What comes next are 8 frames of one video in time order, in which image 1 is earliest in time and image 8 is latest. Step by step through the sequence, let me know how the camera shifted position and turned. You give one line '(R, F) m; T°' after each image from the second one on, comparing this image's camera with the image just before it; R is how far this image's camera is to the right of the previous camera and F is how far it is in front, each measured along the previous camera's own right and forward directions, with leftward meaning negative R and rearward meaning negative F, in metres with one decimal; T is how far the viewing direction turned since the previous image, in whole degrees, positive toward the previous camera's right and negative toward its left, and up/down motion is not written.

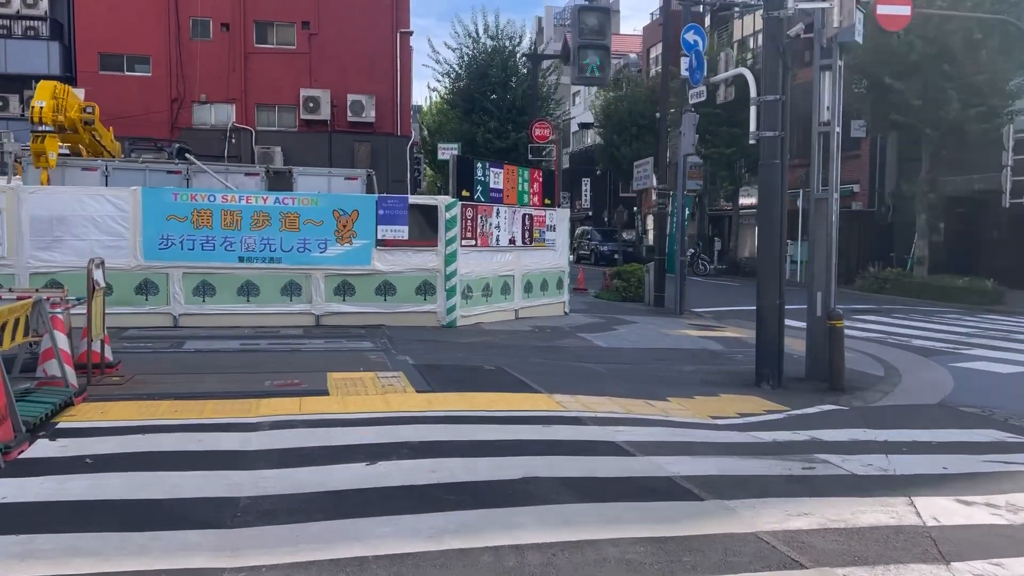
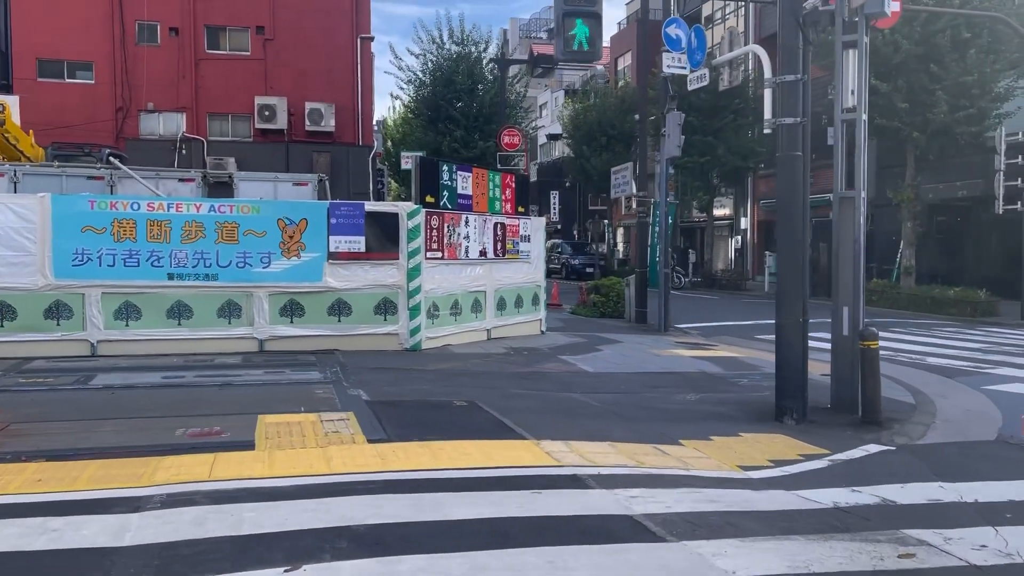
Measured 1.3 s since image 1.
(-0.1, +1.9) m; +2°
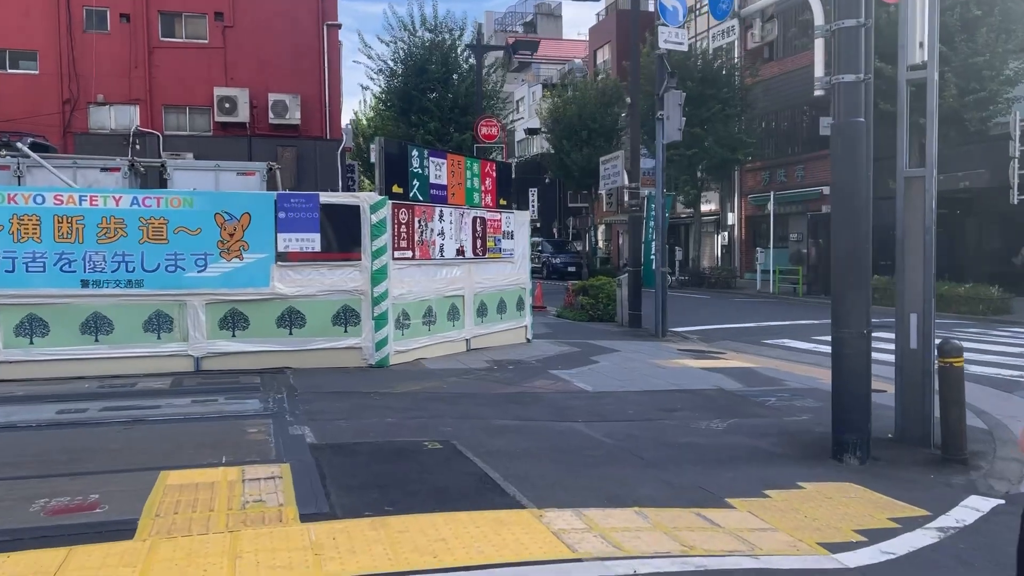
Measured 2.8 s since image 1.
(-0.1, +2.1) m; +2°
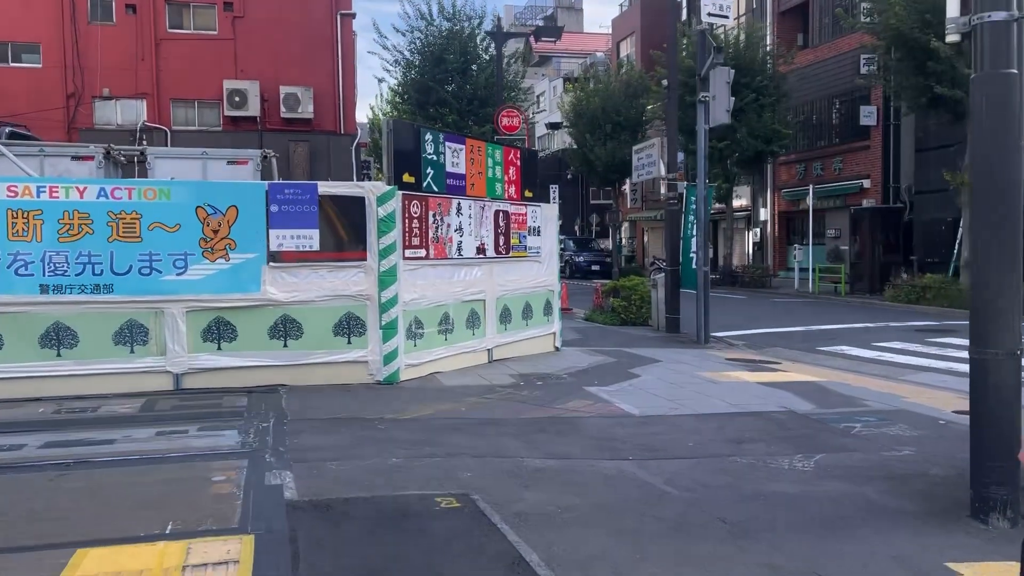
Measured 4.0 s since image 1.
(-0.1, +1.7) m; -1°
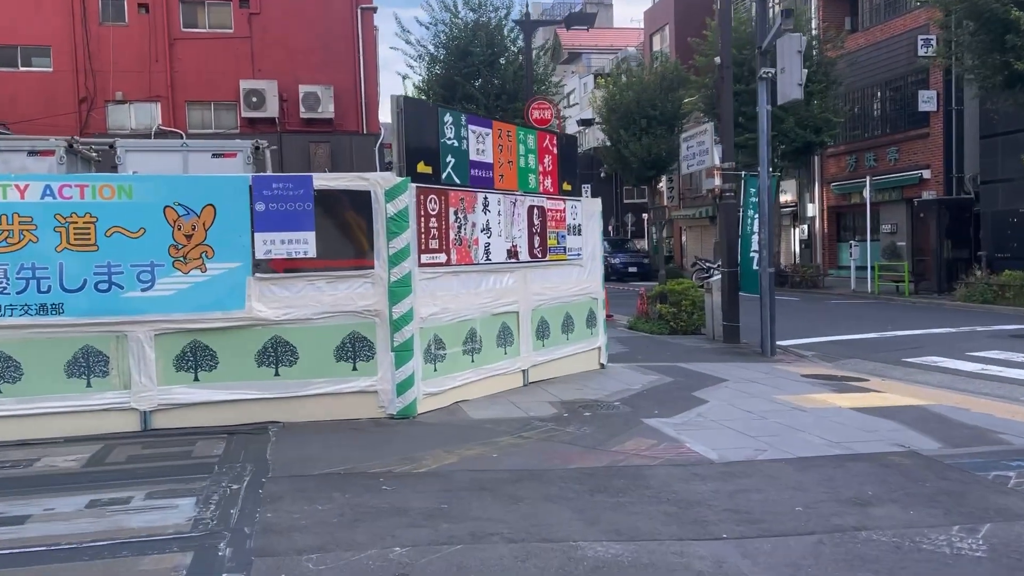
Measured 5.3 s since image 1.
(-0.1, +2.0) m; -2°
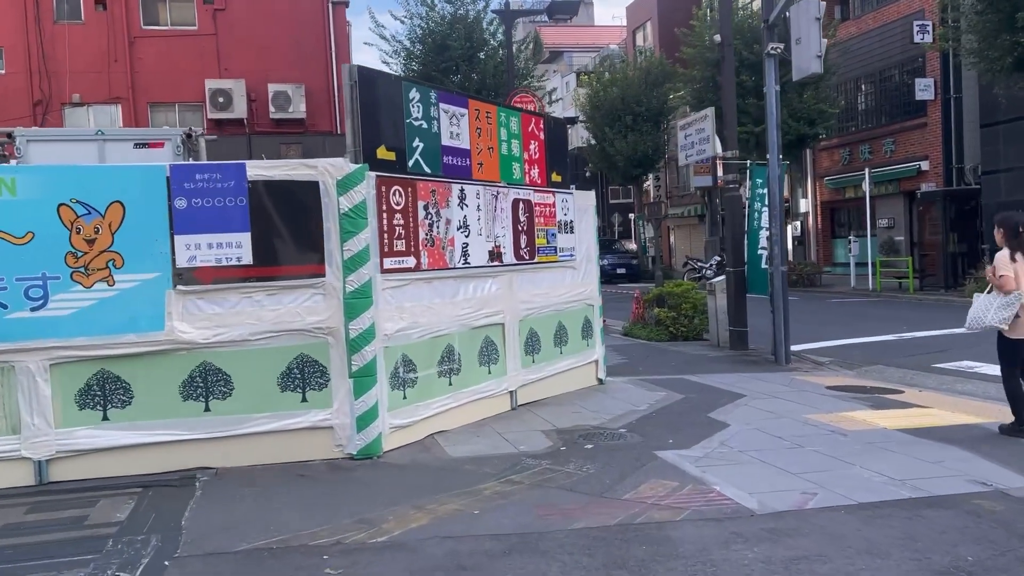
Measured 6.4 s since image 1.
(0.0, +1.6) m; +1°
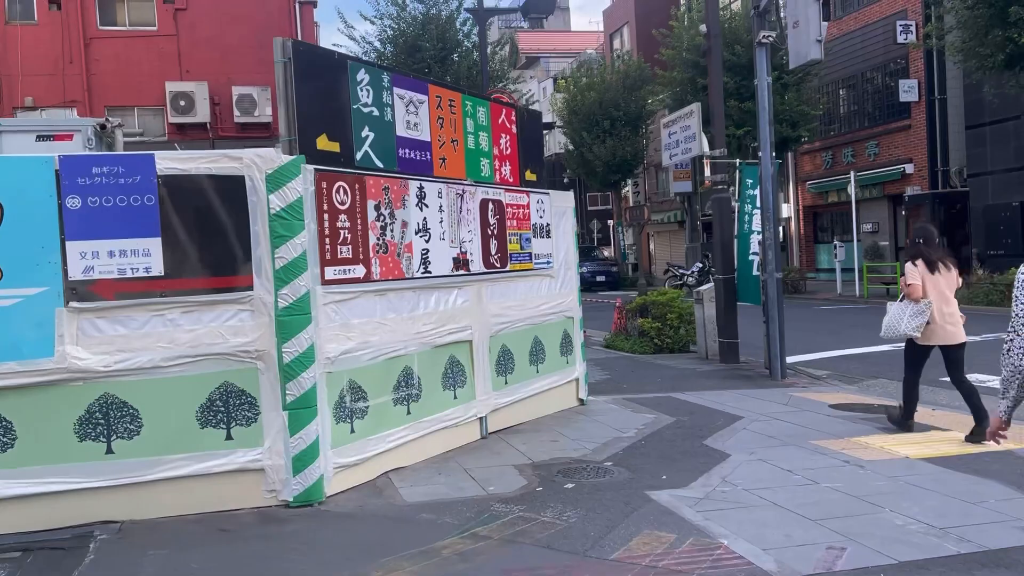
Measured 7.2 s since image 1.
(+0.1, +1.1) m; +1°
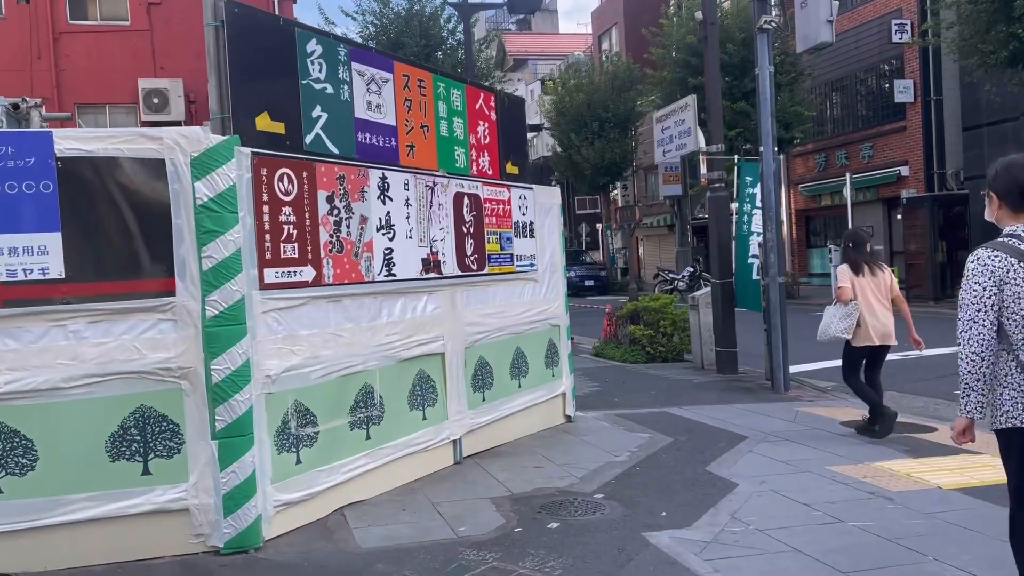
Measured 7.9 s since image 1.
(+0.1, +0.9) m; +1°
